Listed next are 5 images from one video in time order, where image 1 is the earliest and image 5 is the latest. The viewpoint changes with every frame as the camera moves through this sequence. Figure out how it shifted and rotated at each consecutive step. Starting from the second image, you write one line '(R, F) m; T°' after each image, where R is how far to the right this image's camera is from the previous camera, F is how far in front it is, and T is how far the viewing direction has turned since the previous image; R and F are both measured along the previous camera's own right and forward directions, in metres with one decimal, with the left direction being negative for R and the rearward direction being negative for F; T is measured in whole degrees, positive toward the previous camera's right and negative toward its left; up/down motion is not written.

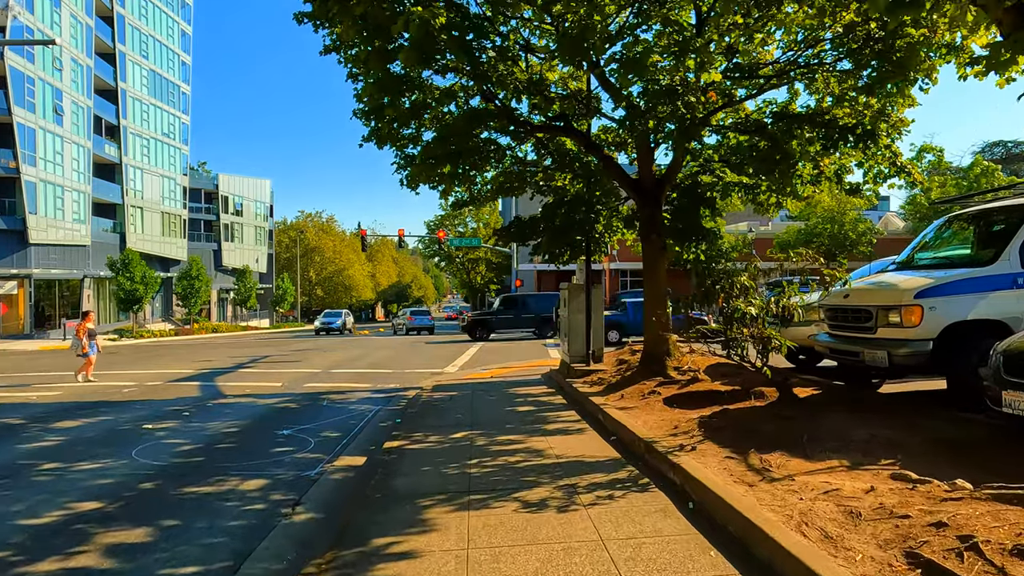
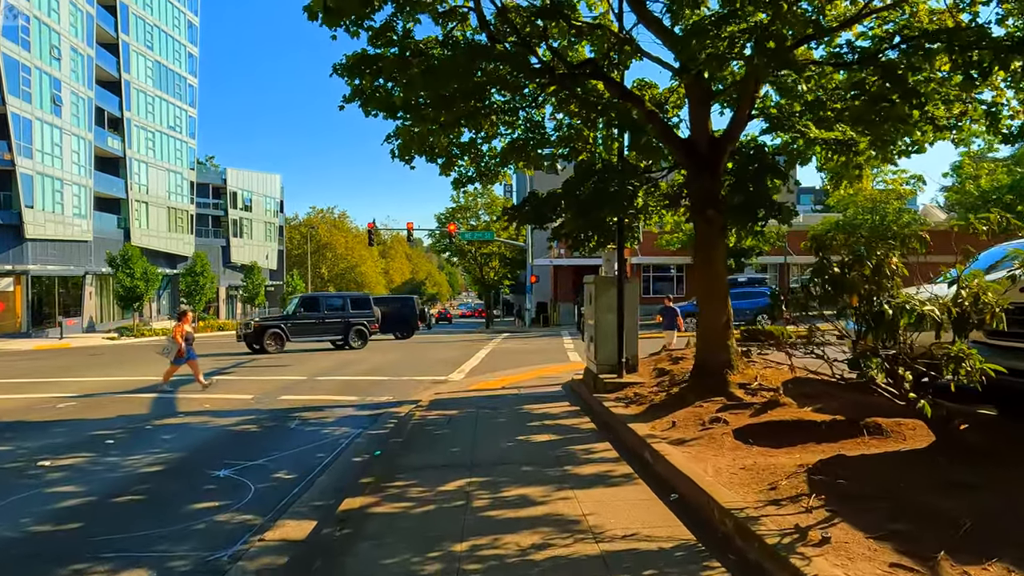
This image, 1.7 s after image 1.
(0.0, +2.5) m; -1°
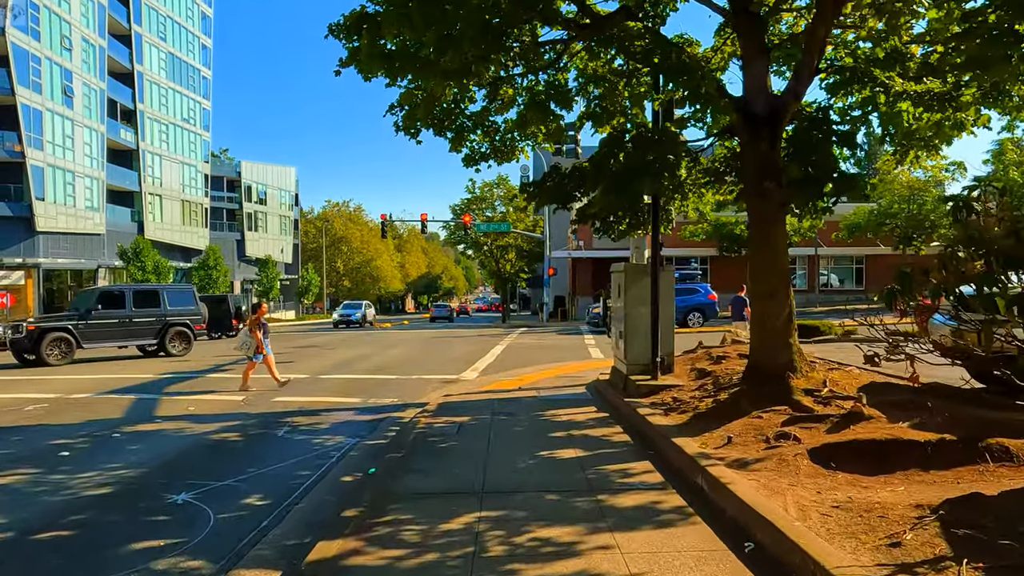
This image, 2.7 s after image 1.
(0.0, +1.3) m; -1°
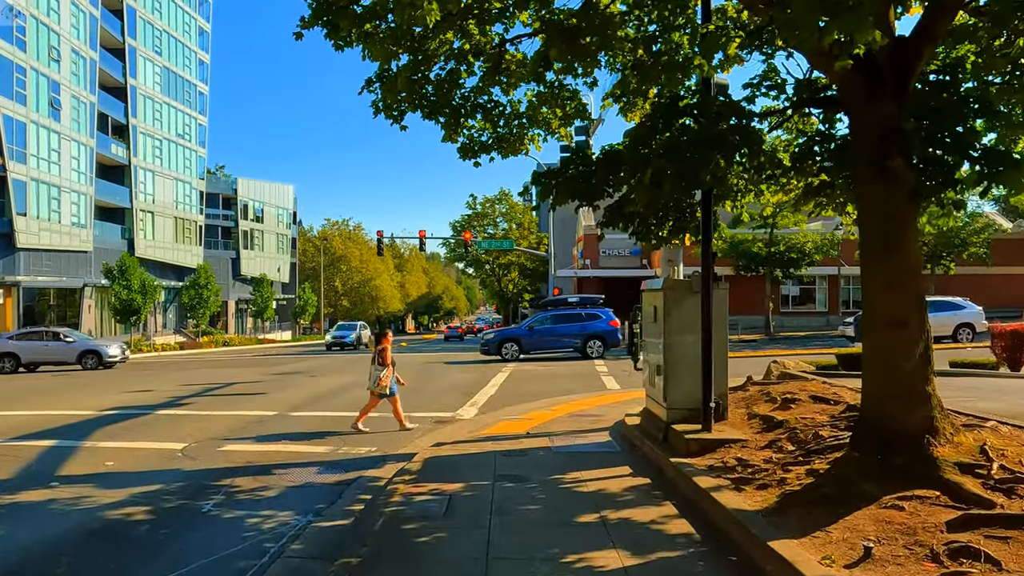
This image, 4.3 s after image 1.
(-0.1, +2.2) m; 0°
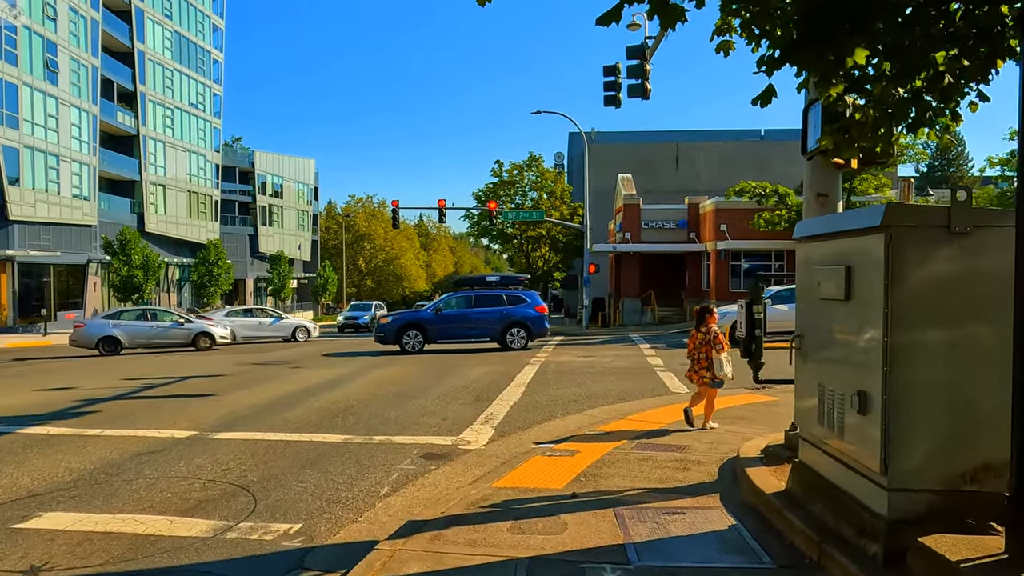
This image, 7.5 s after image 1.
(-0.1, +4.3) m; -2°
